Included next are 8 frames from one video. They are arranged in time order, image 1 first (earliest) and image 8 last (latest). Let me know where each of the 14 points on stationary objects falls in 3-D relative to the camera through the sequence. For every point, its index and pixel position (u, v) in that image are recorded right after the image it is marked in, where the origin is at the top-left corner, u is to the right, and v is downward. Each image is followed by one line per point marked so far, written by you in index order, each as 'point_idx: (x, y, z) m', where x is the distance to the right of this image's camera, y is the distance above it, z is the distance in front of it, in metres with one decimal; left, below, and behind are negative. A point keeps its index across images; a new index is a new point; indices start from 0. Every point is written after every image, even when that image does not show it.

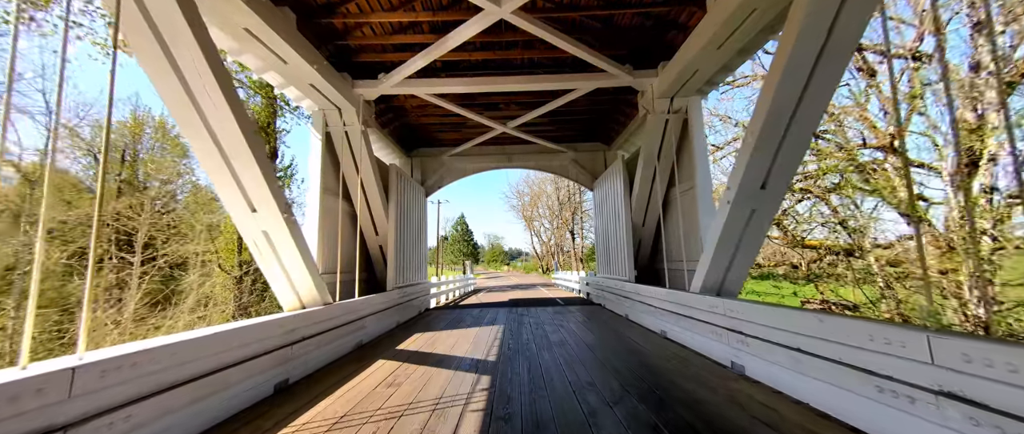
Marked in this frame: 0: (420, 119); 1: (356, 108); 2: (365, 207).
0: (-1.9, +2.1, +6.6) m
1: (-2.3, +1.6, +4.6) m
2: (-2.5, +0.2, +5.4) m
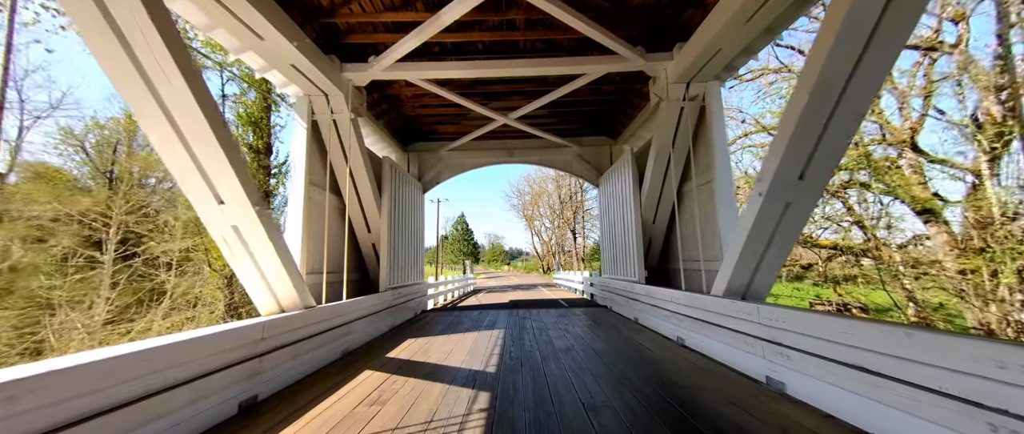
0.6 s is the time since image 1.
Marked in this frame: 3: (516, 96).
0: (-1.9, +2.1, +6.2) m
1: (-2.2, +1.7, +4.2) m
2: (-2.5, +0.2, +5.1) m
3: (+0.1, +2.3, +6.0) m
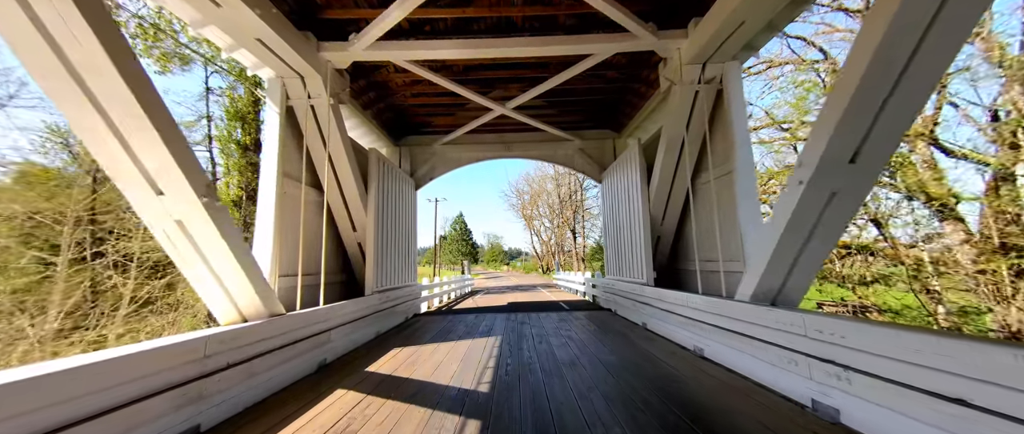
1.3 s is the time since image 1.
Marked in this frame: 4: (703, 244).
0: (-1.9, +2.2, +5.8) m
1: (-2.3, +1.7, +3.8) m
2: (-2.5, +0.3, +4.7) m
3: (0.0, +2.4, +5.6) m
4: (+2.6, -0.4, +4.3) m
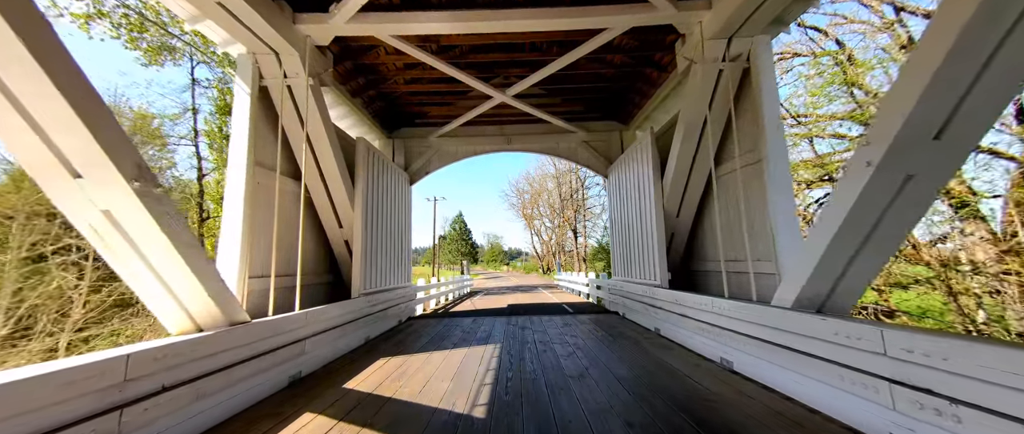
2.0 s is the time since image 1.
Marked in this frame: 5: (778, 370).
0: (-1.9, +2.2, +5.4) m
1: (-2.3, +1.8, +3.4) m
2: (-2.5, +0.3, +4.2) m
3: (0.0, +2.4, +5.1) m
4: (+2.6, -0.3, +3.8) m
5: (+2.1, -1.2, +2.5) m
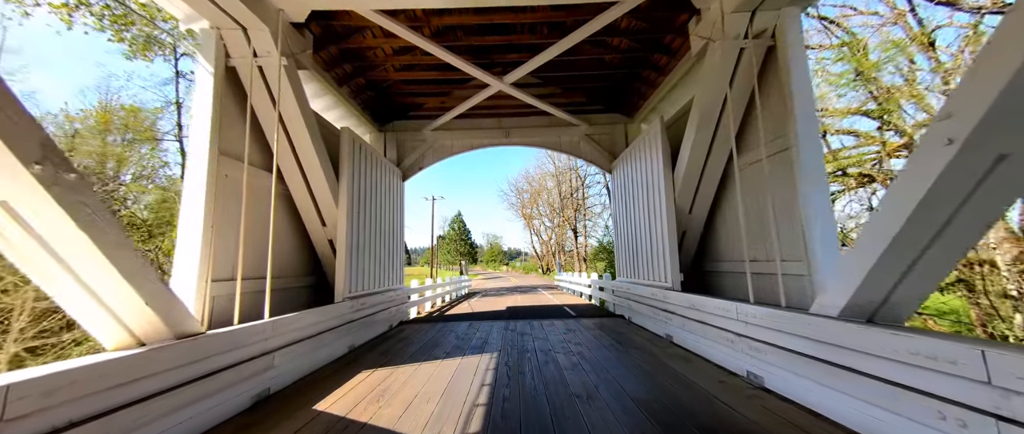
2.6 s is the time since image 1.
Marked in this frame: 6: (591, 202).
0: (-2.0, +2.3, +5.0) m
1: (-2.3, +1.8, +3.0) m
2: (-2.5, +0.4, +3.9) m
3: (0.0, +2.5, +4.8) m
4: (+2.6, -0.3, +3.5) m
5: (+2.1, -1.2, +2.1) m
6: (+5.0, +1.0, +20.0) m
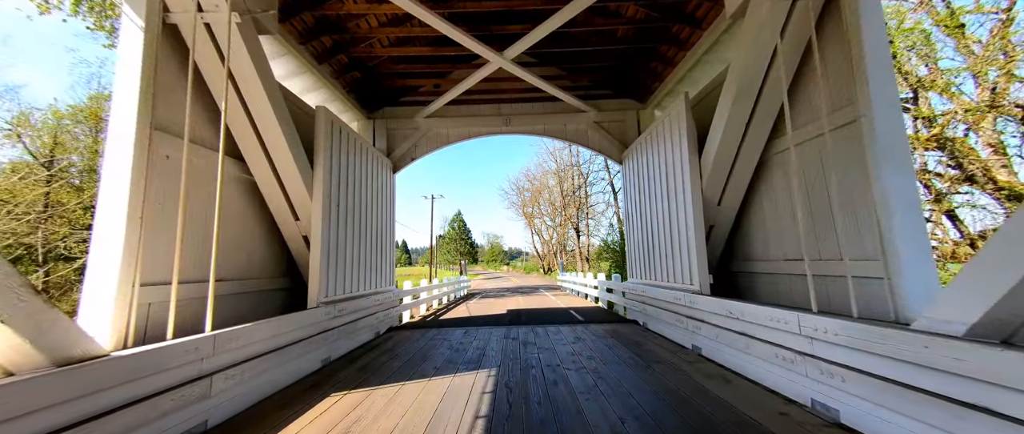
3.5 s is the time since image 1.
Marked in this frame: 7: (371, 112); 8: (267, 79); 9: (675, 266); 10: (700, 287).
0: (-1.9, +2.4, +4.5) m
1: (-2.3, +1.9, +2.5) m
2: (-2.5, +0.5, +3.3) m
3: (0.0, +2.5, +4.2) m
4: (+2.6, -0.2, +2.9) m
5: (+2.1, -1.1, +1.6) m
6: (+5.1, +1.1, +19.4) m
7: (-2.6, +1.9, +5.8) m
8: (-2.2, +1.3, +2.9) m
9: (+2.1, -0.6, +4.0) m
10: (+2.1, -0.8, +3.4) m
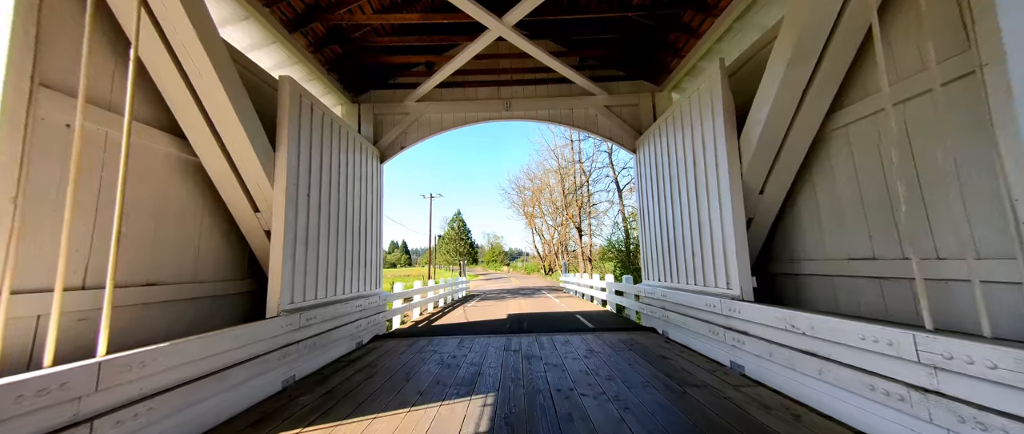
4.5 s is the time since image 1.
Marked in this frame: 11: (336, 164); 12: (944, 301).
0: (-1.9, +2.5, +3.9) m
1: (-2.3, +2.0, +1.9) m
2: (-2.5, +0.6, +2.7) m
3: (0.0, +2.6, +3.6) m
4: (+2.6, -0.1, +2.3) m
5: (+2.1, -1.0, +1.0) m
6: (+5.1, +1.1, +18.8) m
7: (-2.6, +2.0, +5.2) m
8: (-2.2, +1.3, +2.3) m
9: (+2.1, -0.5, +3.4) m
10: (+2.1, -0.7, +2.9) m
11: (-2.3, +0.7, +4.1) m
12: (+2.6, -0.5, +2.0) m
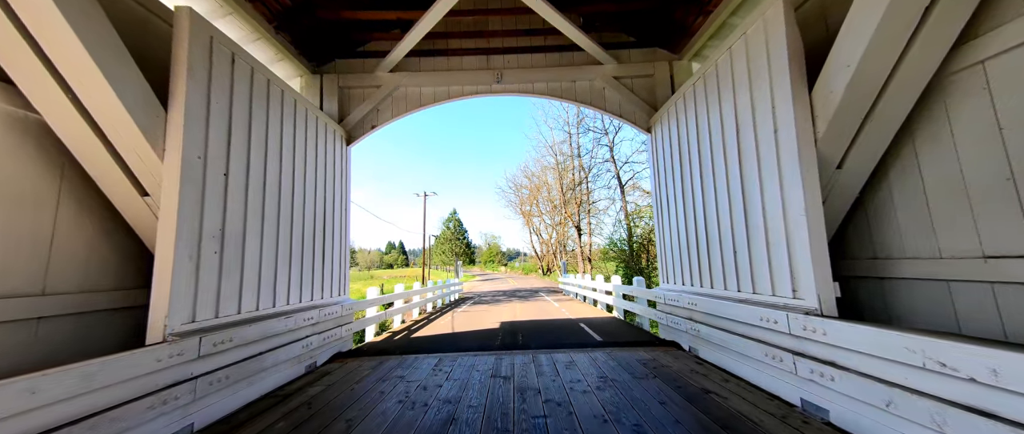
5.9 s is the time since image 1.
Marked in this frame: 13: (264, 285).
0: (-2.0, +2.6, +3.1) m
1: (-2.4, +2.1, +1.0) m
2: (-2.6, +0.7, +1.9) m
3: (-0.1, +2.7, +2.8) m
4: (+2.5, 0.0, +1.5) m
5: (+2.0, -0.9, +0.1) m
6: (+4.9, +1.2, +18.1) m
7: (-2.7, +2.1, +4.4) m
8: (-2.3, +1.4, +1.5) m
9: (+2.0, -0.4, +2.6) m
10: (+2.0, -0.6, +2.0) m
11: (-2.4, +0.8, +3.2) m
12: (+2.5, -0.4, +1.2) m
13: (-2.2, -0.6, +2.9) m
